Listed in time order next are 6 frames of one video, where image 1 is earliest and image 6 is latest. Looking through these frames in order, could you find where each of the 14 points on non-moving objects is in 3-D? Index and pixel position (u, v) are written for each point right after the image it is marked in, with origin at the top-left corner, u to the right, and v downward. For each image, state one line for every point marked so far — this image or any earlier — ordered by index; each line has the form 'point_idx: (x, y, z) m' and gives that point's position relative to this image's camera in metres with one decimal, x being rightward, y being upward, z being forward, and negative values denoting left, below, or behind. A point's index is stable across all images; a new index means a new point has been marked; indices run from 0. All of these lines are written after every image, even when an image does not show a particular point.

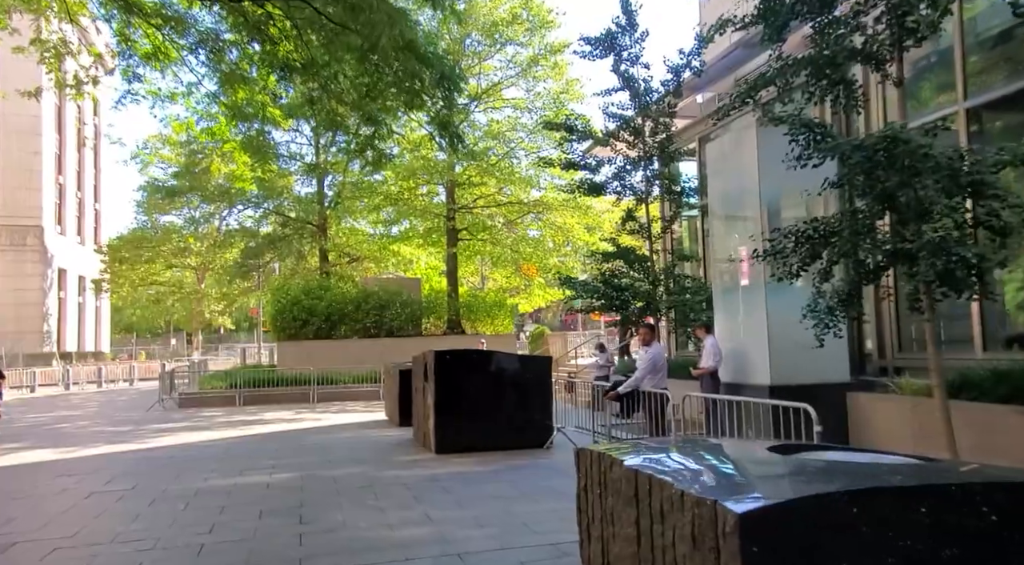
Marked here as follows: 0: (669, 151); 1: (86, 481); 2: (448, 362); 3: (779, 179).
0: (+2.5, +2.1, +14.4) m
1: (-4.8, -2.3, +10.0) m
2: (-1.0, -1.1, +11.9) m
3: (+3.3, +1.3, +10.8) m
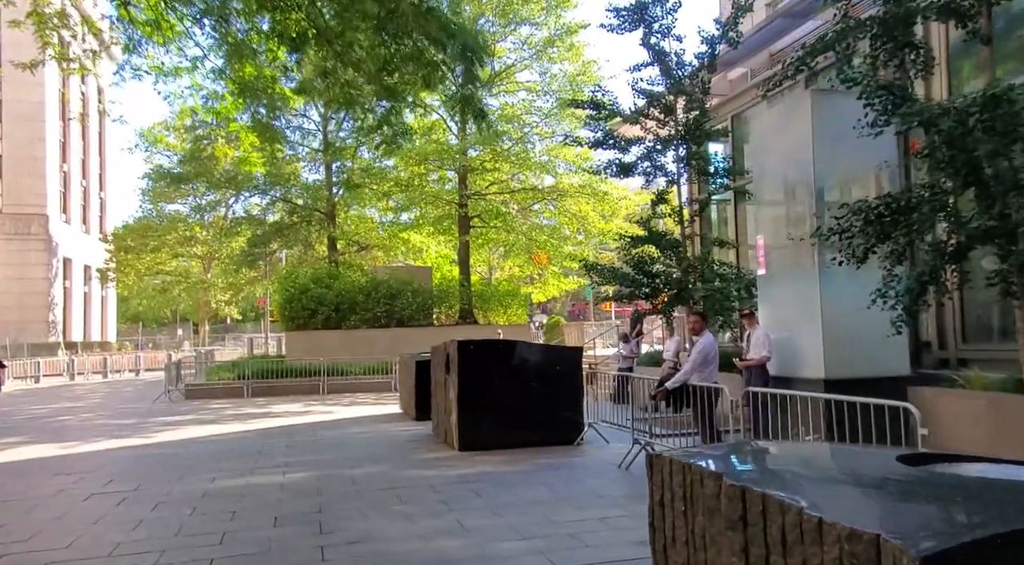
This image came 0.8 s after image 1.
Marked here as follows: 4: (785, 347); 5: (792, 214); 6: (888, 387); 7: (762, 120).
0: (+2.9, +2.3, +13.5) m
1: (-4.5, -2.1, +9.2) m
2: (-0.6, -0.9, +11.1) m
3: (+3.7, +1.5, +10.0) m
4: (+3.2, -0.7, +10.4) m
5: (+3.3, +0.8, +10.4) m
6: (+4.2, -1.2, +9.9) m
7: (+3.1, +2.0, +10.9) m
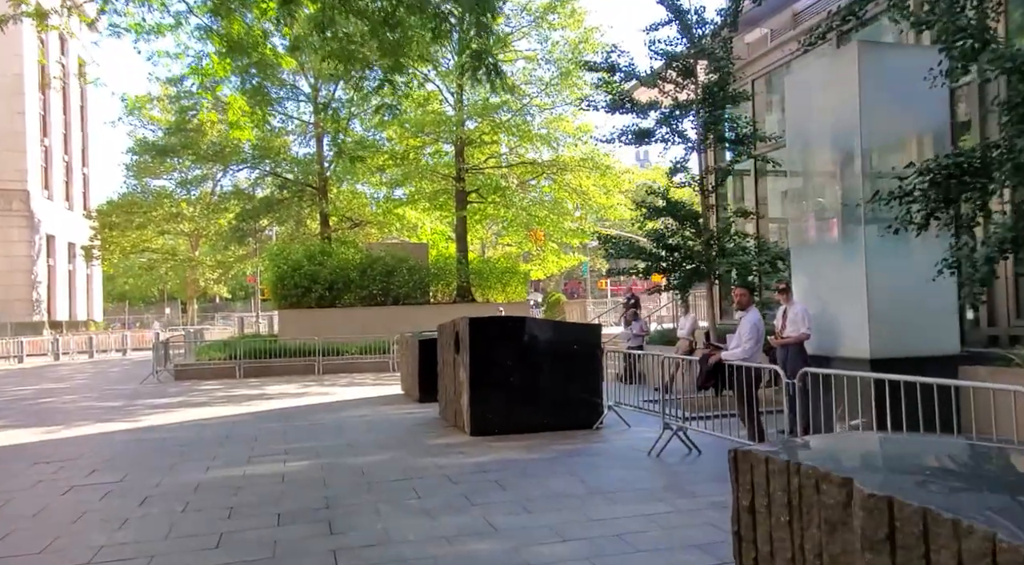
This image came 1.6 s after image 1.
0: (+3.0, +2.7, +12.7) m
1: (-4.3, -1.8, +8.4) m
2: (-0.4, -0.5, +10.3) m
3: (+3.9, +1.8, +9.2) m
4: (+3.4, -0.4, +9.6) m
5: (+3.5, +1.1, +9.6) m
6: (+4.4, -0.9, +9.2) m
7: (+3.3, +2.3, +10.1) m
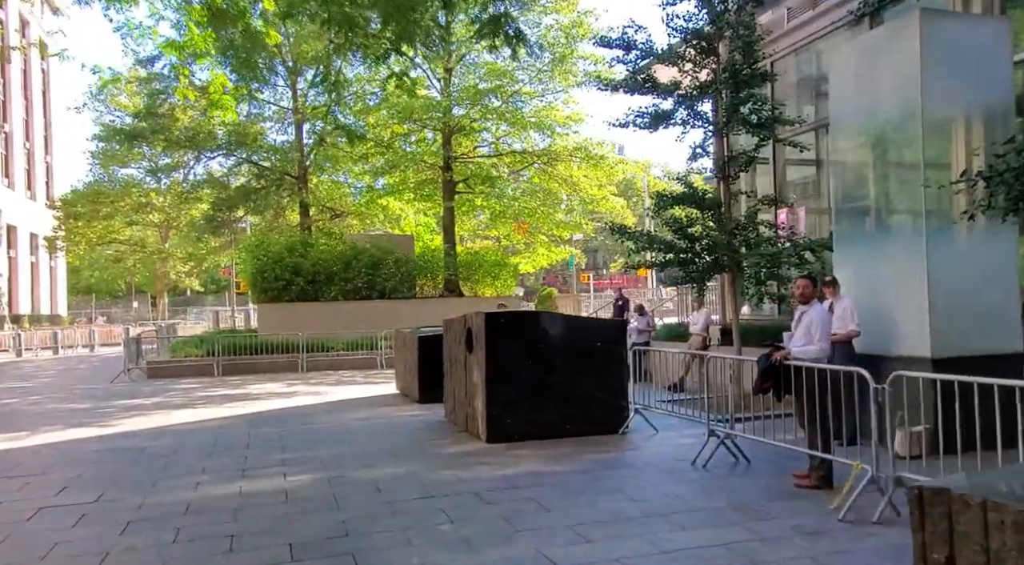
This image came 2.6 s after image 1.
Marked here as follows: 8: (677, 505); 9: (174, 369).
0: (+3.2, +2.8, +11.9) m
1: (-4.0, -1.7, +7.3) m
2: (-0.2, -0.5, +9.3) m
3: (+4.1, +1.8, +8.4) m
4: (+3.6, -0.3, +8.8) m
5: (+3.7, +1.2, +8.8) m
6: (+4.6, -0.8, +8.4) m
7: (+3.5, +2.4, +9.3) m
8: (+1.2, -1.6, +6.3) m
9: (-7.1, -1.8, +18.4) m
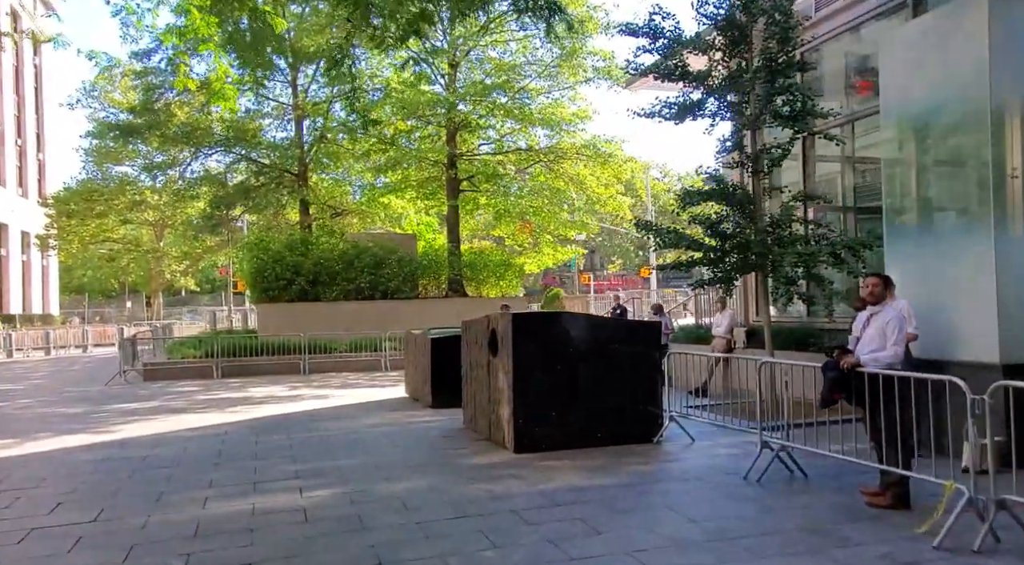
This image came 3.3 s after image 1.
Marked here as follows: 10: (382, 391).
0: (+3.4, +2.8, +11.2) m
1: (-3.7, -1.7, +6.7) m
2: (+0.1, -0.4, +8.7) m
3: (+4.4, +1.8, +7.8) m
4: (+3.9, -0.3, +8.2) m
5: (+4.0, +1.2, +8.2) m
6: (+4.9, -0.8, +7.8) m
7: (+3.8, +2.4, +8.7) m
8: (+1.5, -1.6, +5.7) m
9: (-6.9, -1.8, +17.7) m
10: (-2.1, -1.8, +14.5) m
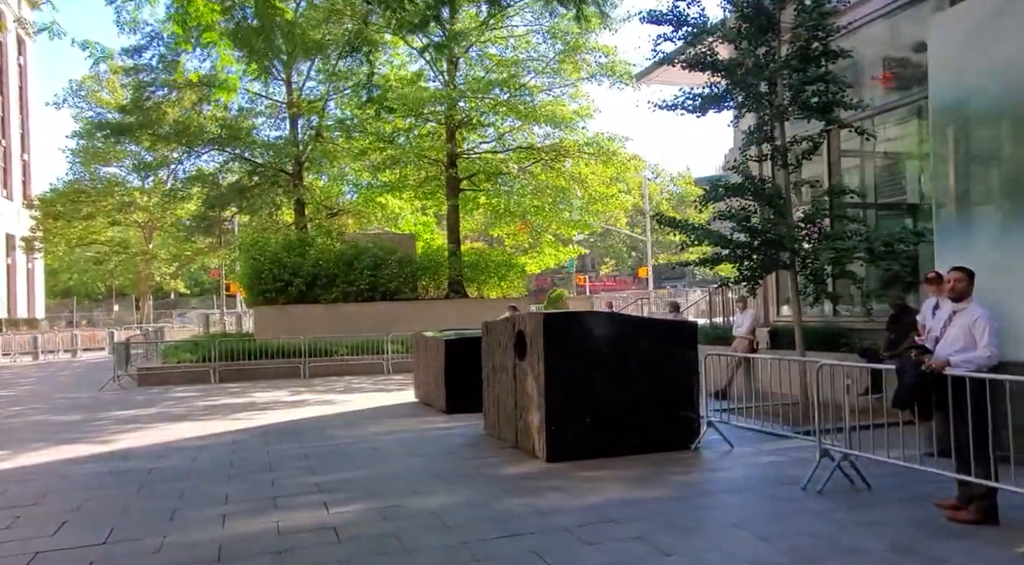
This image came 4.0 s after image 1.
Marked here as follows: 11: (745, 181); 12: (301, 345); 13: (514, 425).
0: (+3.7, +2.8, +10.8) m
1: (-3.4, -1.7, +6.1) m
2: (+0.4, -0.4, +8.2) m
3: (+4.7, +1.9, +7.3) m
4: (+4.2, -0.3, +7.7) m
5: (+4.3, +1.2, +7.8) m
6: (+5.2, -0.8, +7.4) m
7: (+4.1, +2.4, +8.2) m
8: (+1.8, -1.6, +5.2) m
9: (-6.7, -1.8, +17.0) m
10: (-1.9, -1.8, +13.9) m
11: (+3.0, +1.3, +11.1) m
12: (-4.4, -1.3, +18.0) m
13: (0.0, -1.4, +8.9) m
